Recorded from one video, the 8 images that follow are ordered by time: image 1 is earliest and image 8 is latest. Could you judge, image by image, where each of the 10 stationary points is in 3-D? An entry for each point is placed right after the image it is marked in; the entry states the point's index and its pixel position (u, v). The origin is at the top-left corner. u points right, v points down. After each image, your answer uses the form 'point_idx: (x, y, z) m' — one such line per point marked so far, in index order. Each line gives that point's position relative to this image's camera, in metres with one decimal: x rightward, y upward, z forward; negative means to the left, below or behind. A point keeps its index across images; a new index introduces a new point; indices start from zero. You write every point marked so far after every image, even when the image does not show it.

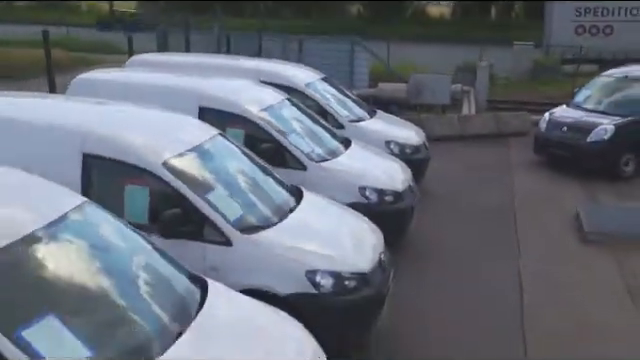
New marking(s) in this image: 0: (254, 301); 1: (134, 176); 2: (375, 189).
0: (-0.4, -0.6, +5.0) m
1: (-1.2, 0.0, +5.6) m
2: (+0.5, -0.1, +8.0) m
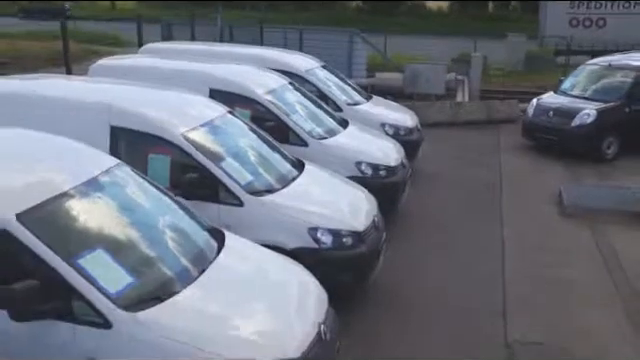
0: (-0.4, -0.4, +5.7) m
1: (-1.1, +0.2, +6.3) m
2: (+0.5, +0.2, +8.7) m
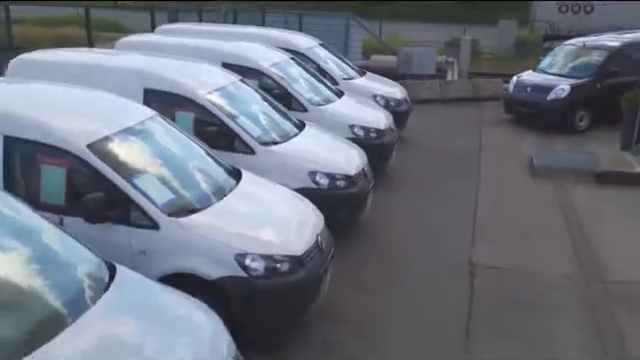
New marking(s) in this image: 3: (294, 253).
0: (-0.4, 0.0, +7.0) m
1: (-1.2, +0.6, +7.6) m
2: (+0.5, +0.6, +10.0) m
3: (-0.2, -0.4, +5.8) m
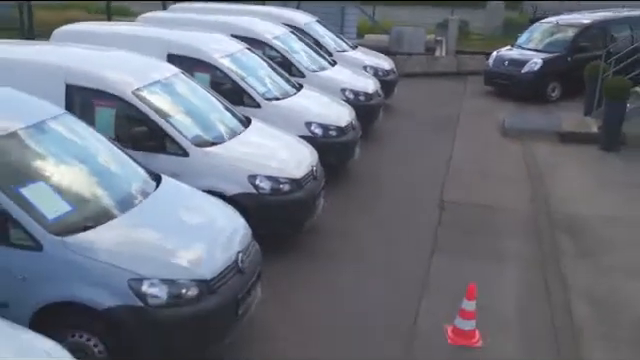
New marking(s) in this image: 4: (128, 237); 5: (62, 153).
0: (-0.4, +0.5, +8.5) m
1: (-1.2, +1.1, +9.0) m
2: (+0.4, +1.1, +11.5) m
3: (-0.2, 0.0, +7.2) m
4: (-1.1, -0.3, +5.2) m
5: (-1.6, +0.2, +5.6) m
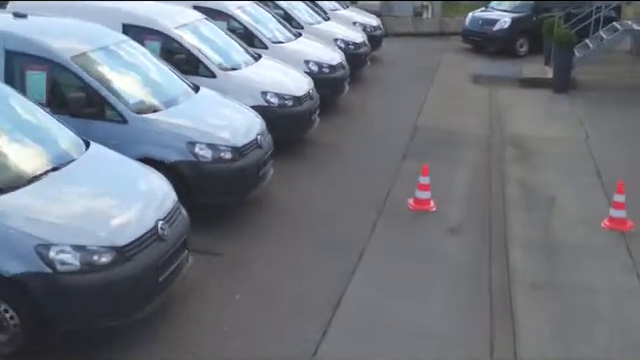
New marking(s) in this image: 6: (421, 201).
0: (-0.5, +1.4, +10.6) m
1: (-1.3, +2.0, +11.1) m
2: (+0.4, +2.1, +13.6) m
3: (-0.2, +0.9, +9.3) m
4: (-1.1, +0.5, +7.3) m
5: (-1.6, +1.0, +7.6) m
6: (+0.9, -0.2, +8.0) m
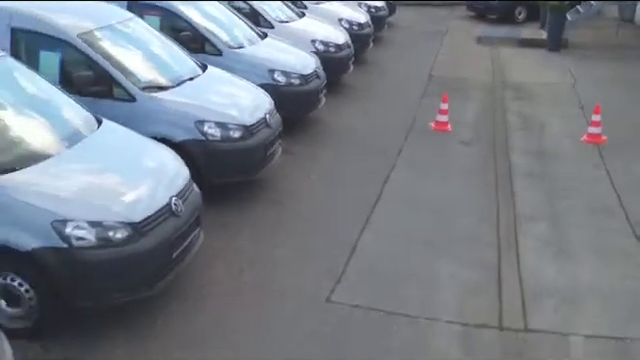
0: (0.0, +2.2, +12.7) m
1: (-0.8, +2.9, +13.2) m
2: (+0.8, +3.0, +15.7) m
3: (+0.2, +1.8, +11.5) m
4: (-0.6, +1.3, +9.5) m
5: (-1.1, +1.8, +9.8) m
6: (+1.4, +0.6, +10.1) m
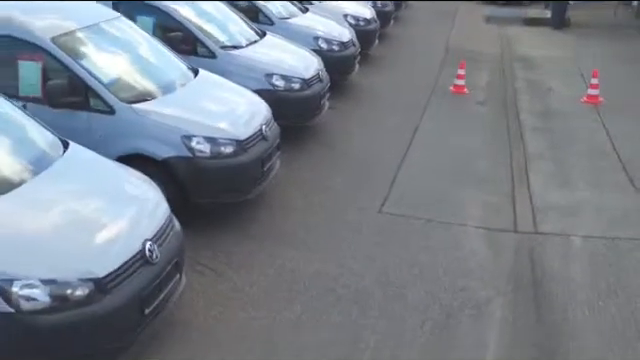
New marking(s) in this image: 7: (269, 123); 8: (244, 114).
0: (+0.4, +2.8, +14.1) m
1: (-0.4, +3.5, +14.6) m
2: (+1.2, +3.7, +17.1) m
3: (+0.6, +2.3, +12.9) m
4: (-0.2, +1.9, +10.9) m
5: (-0.7, +2.3, +11.2) m
6: (+1.8, +1.2, +11.6) m
7: (-0.4, +0.5, +7.0) m
8: (-0.6, +0.5, +6.7) m
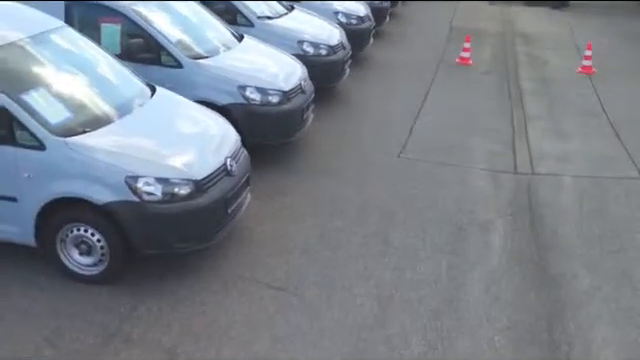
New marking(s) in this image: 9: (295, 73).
0: (+0.7, +3.4, +15.2) m
1: (-0.1, +4.1, +15.7) m
2: (+1.5, +4.3, +18.2) m
3: (+0.9, +2.9, +14.0) m
4: (+0.1, +2.4, +12.0) m
5: (-0.5, +2.9, +12.3) m
6: (+2.0, +1.7, +12.7) m
7: (-0.1, +0.9, +8.2) m
8: (-0.3, +1.0, +7.9) m
9: (-0.2, +0.9, +8.0) m
